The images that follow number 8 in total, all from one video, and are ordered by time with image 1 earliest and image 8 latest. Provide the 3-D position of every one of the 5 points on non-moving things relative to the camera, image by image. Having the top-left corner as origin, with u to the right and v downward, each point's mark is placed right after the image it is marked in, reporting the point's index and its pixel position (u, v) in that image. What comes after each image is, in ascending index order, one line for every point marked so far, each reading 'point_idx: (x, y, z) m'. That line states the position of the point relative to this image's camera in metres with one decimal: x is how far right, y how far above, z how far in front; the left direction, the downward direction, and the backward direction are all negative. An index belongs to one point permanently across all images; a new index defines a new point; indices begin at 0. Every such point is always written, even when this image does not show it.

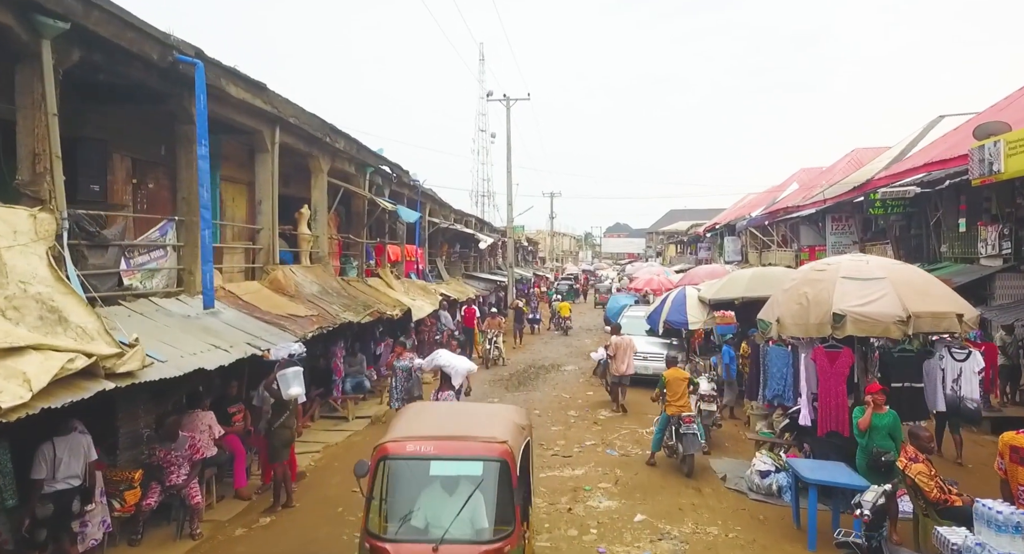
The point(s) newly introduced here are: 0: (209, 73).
0: (-3.4, +2.3, +7.9) m
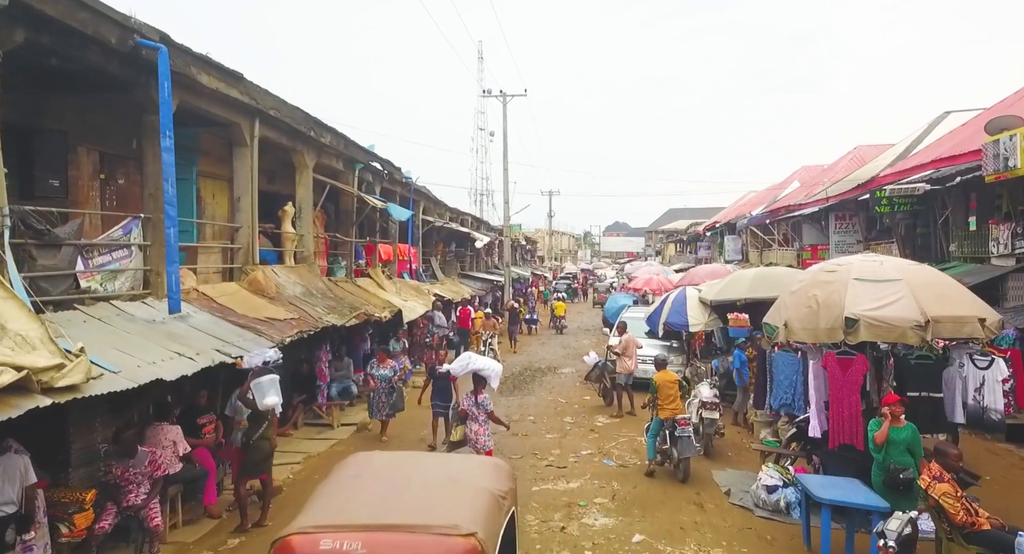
0: (-3.5, +2.3, +7.4) m
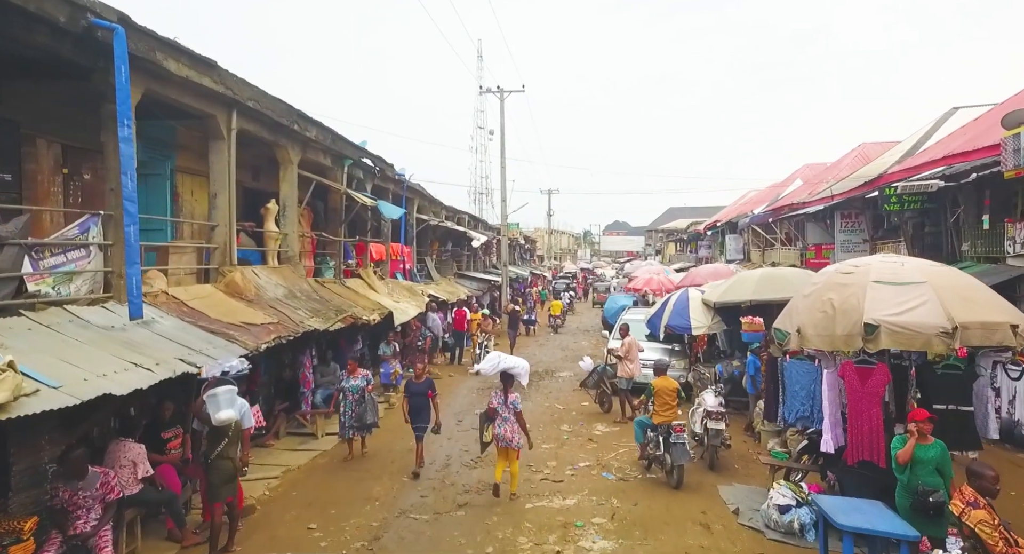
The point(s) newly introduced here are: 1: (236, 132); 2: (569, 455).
0: (-3.6, +2.3, +6.8) m
1: (-3.7, +1.9, +9.4) m
2: (+0.8, -2.5, +9.8) m
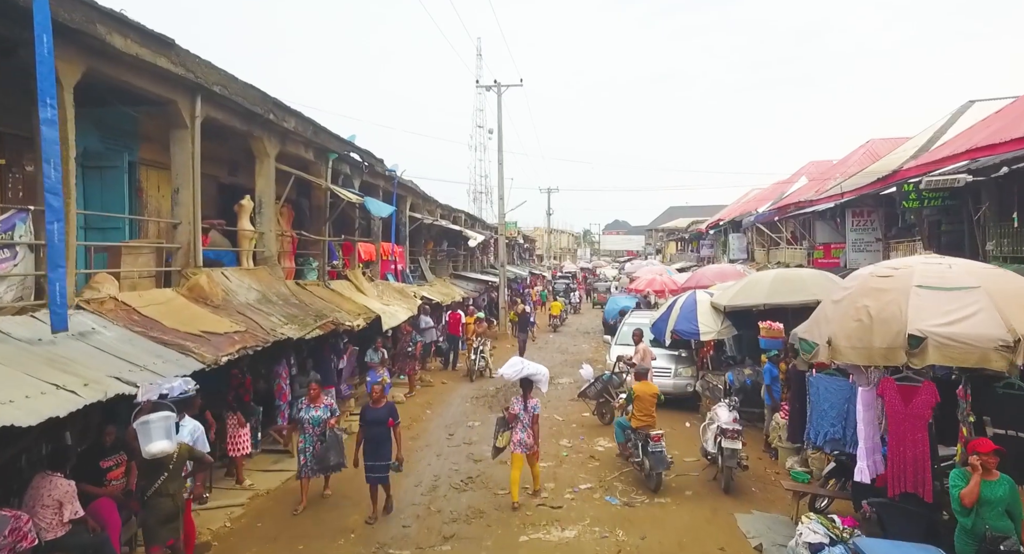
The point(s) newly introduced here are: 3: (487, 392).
0: (-3.7, +2.2, +6.0) m
1: (-3.8, +1.9, +8.5) m
2: (+0.7, -2.5, +8.9) m
3: (-0.5, -2.4, +14.7) m
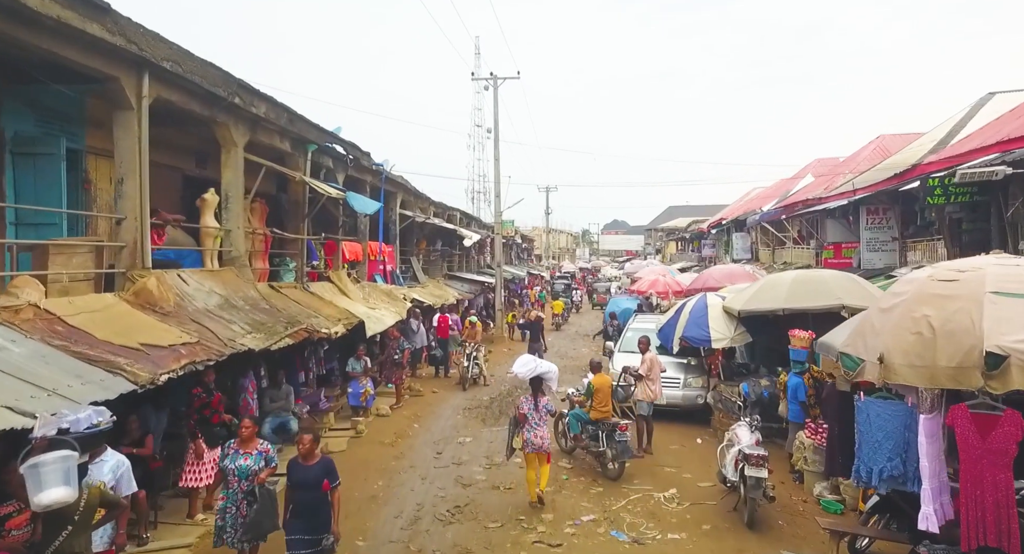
0: (-3.8, +2.2, +4.9) m
1: (-3.8, +1.9, +7.5) m
2: (+0.6, -2.5, +7.9) m
3: (-0.6, -2.5, +13.7) m
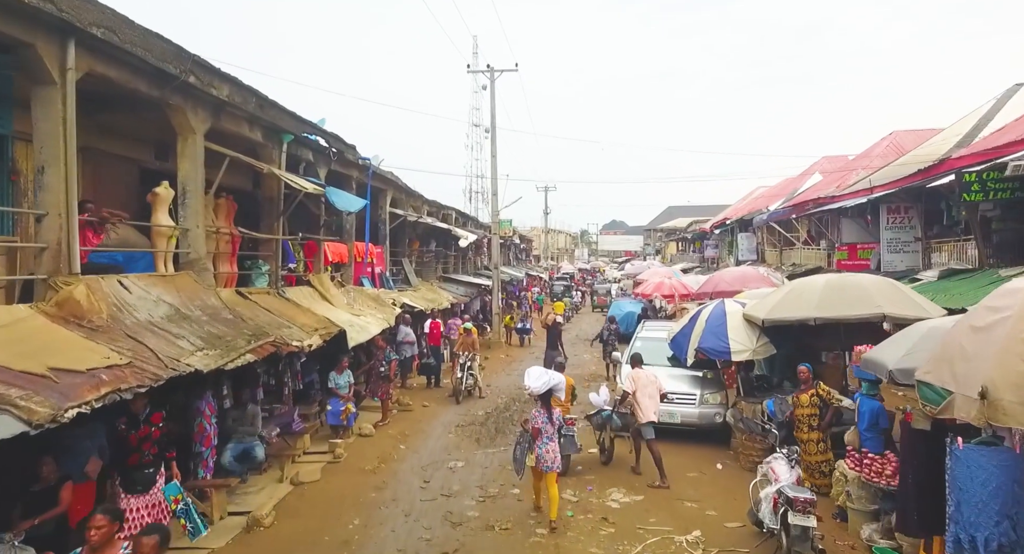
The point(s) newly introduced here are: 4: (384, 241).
0: (-3.8, +2.1, +3.8) m
1: (-3.9, +1.8, +6.3) m
2: (+0.6, -2.6, +6.7) m
3: (-0.7, -2.5, +12.5) m
4: (-3.1, +0.9, +17.2) m
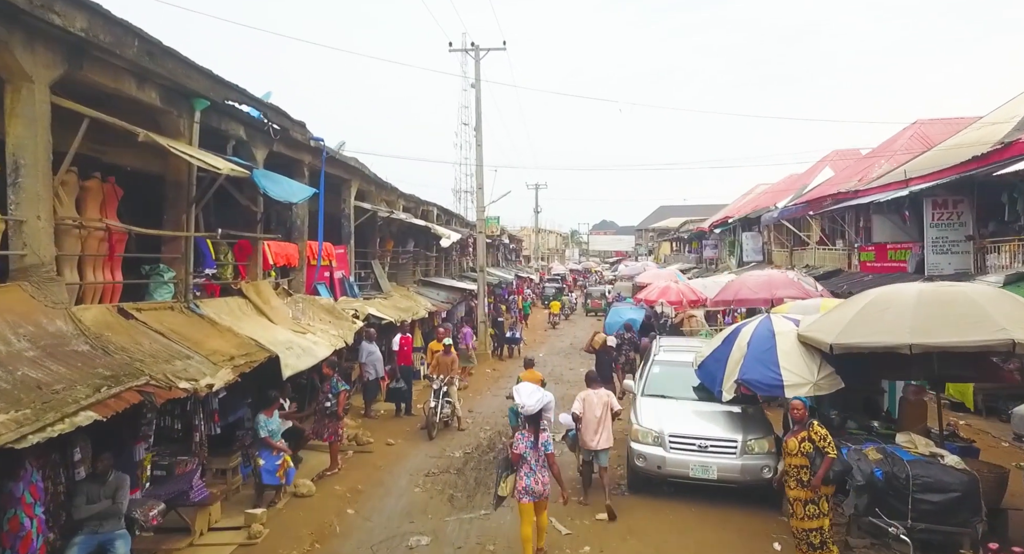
0: (-3.9, +2.0, +1.2) m
1: (-4.0, +1.7, +3.7) m
2: (+0.5, -2.7, +4.2) m
3: (-0.9, -2.6, +10.0) m
4: (-3.4, +0.8, +14.6) m
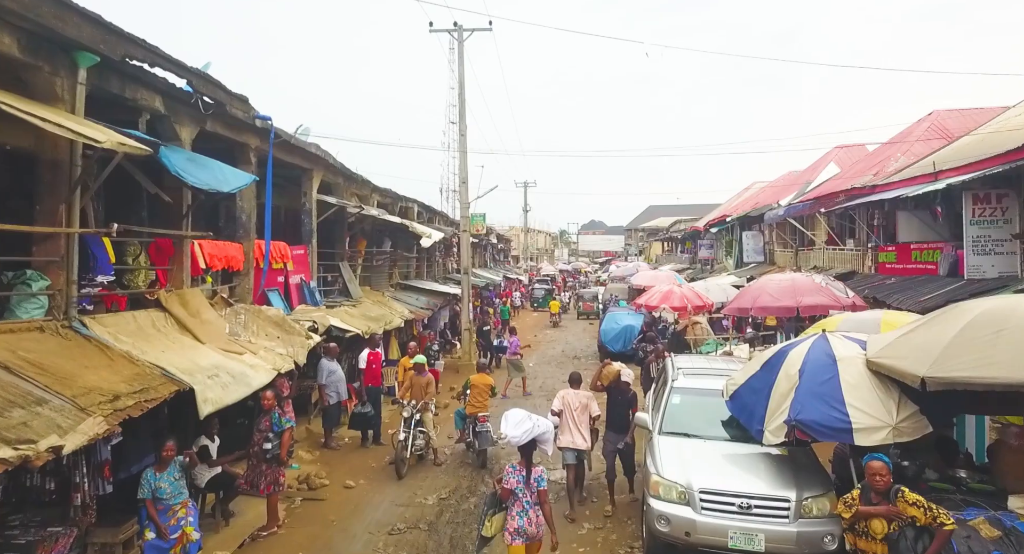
0: (-3.9, +1.9, -0.8) m
1: (-4.1, +1.6, +1.8) m
2: (+0.4, -2.8, +2.3) m
3: (-1.0, -2.7, +8.0) m
4: (-3.7, +0.7, +12.6) m
